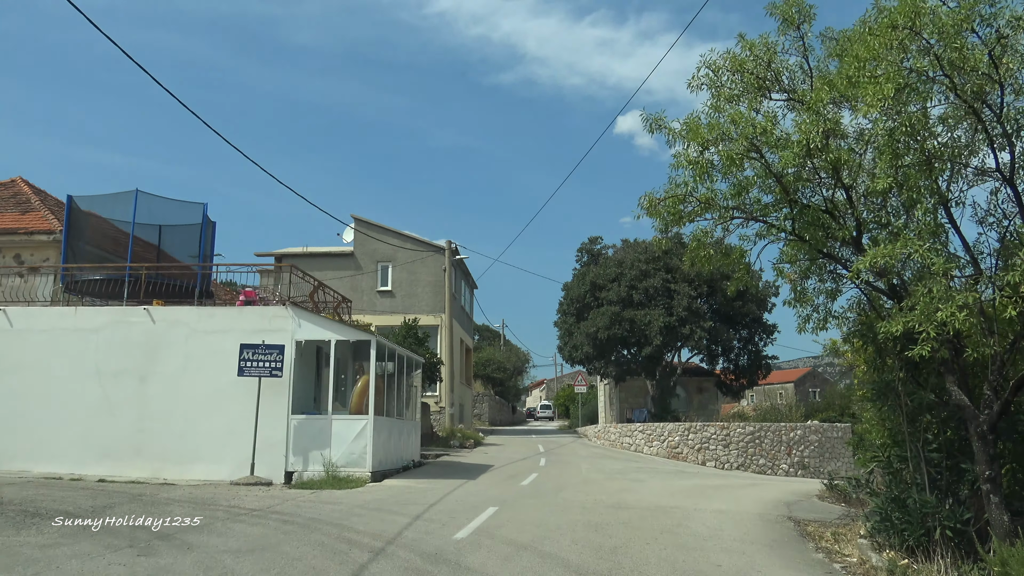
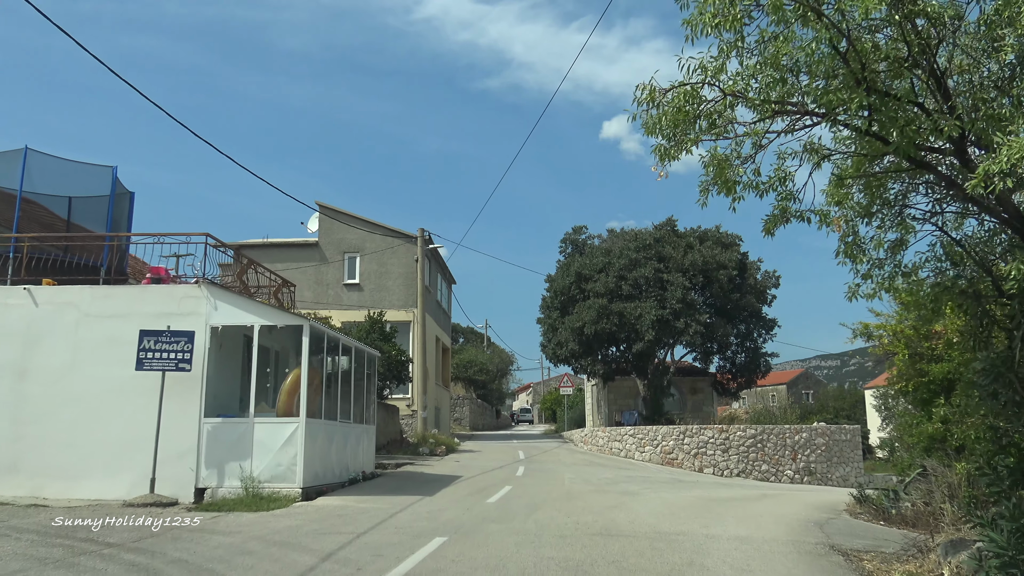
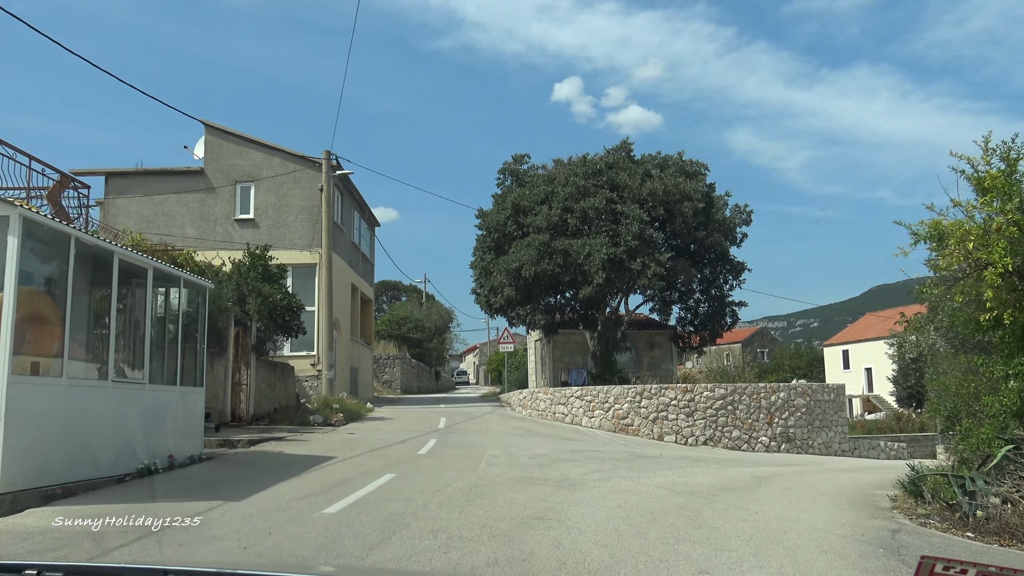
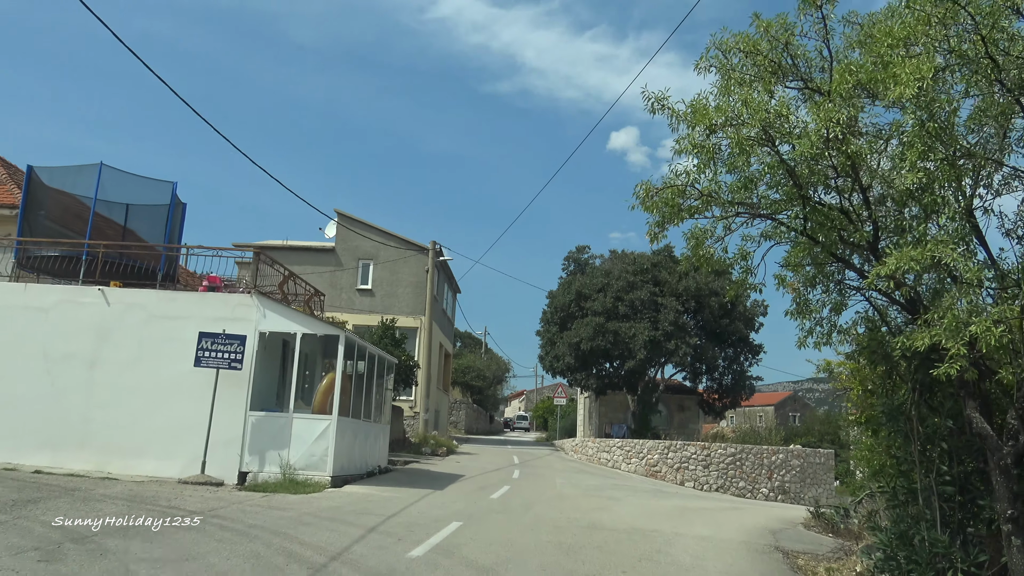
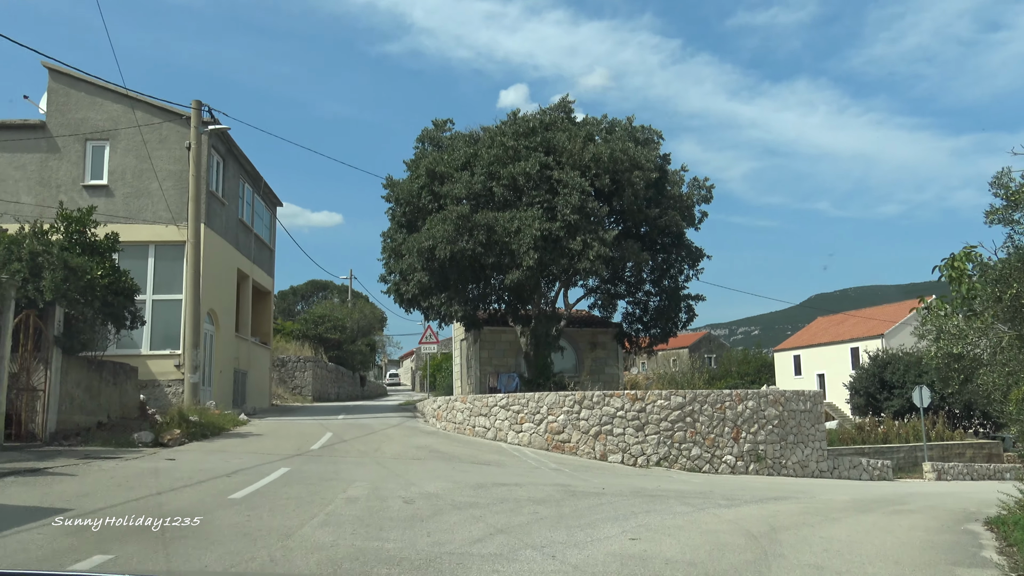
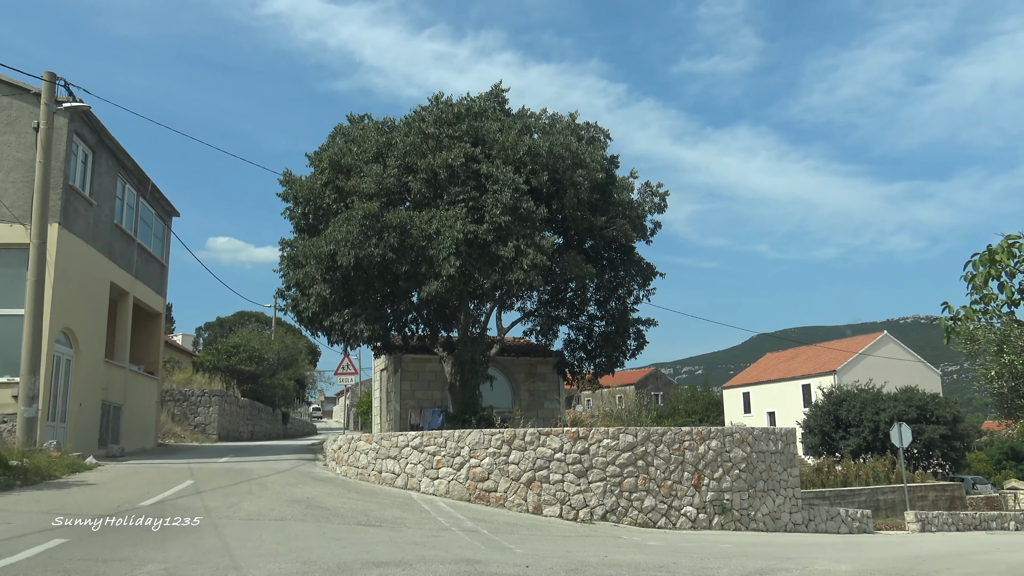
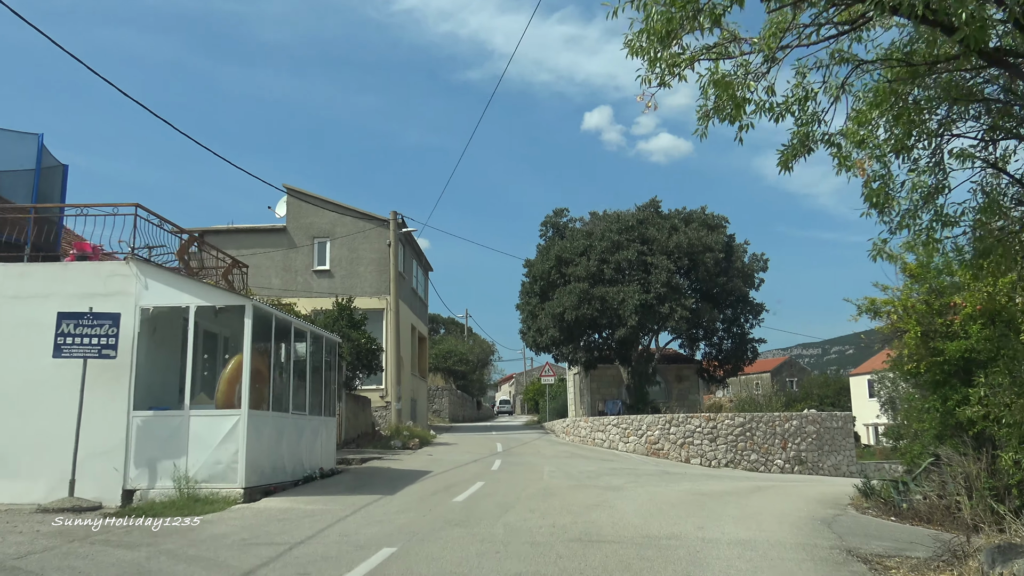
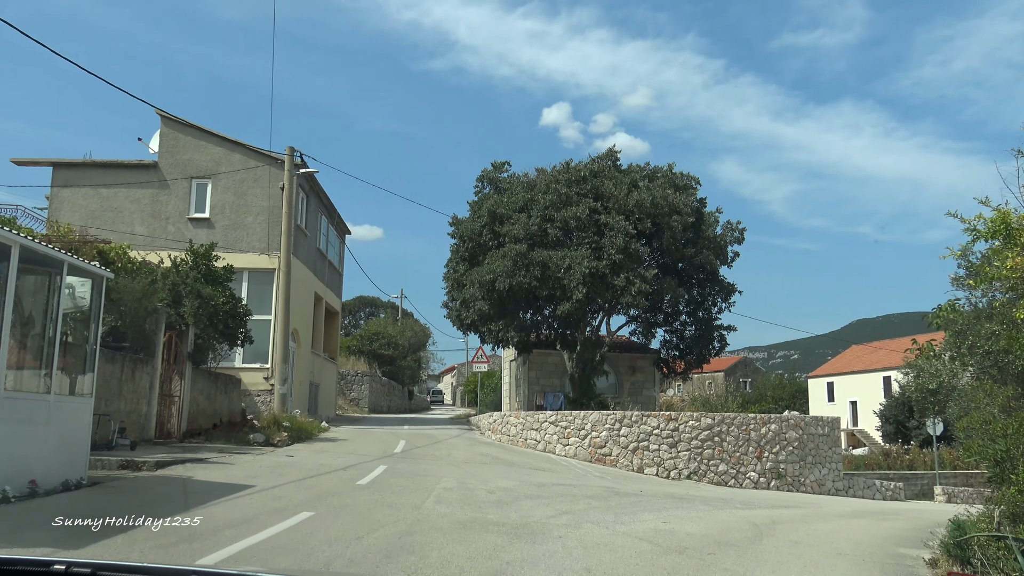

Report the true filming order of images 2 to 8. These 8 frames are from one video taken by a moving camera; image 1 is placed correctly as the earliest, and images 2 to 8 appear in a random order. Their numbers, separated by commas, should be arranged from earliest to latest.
4, 2, 7, 3, 8, 5, 6
